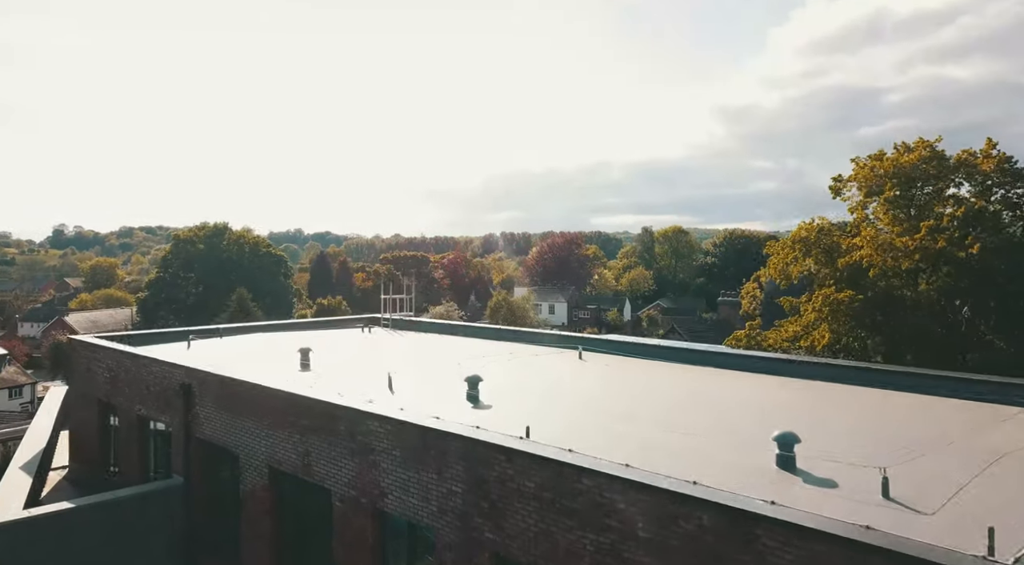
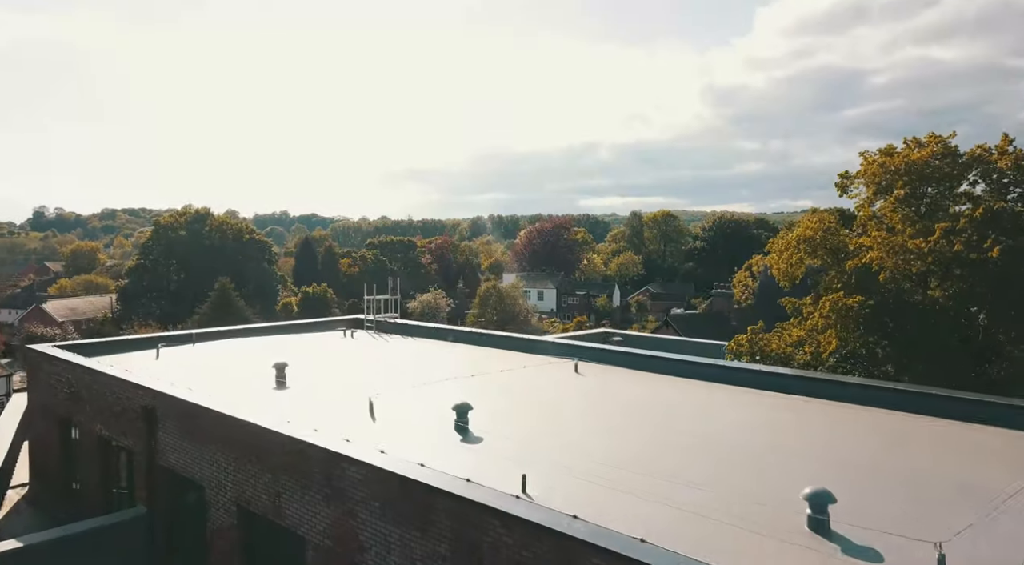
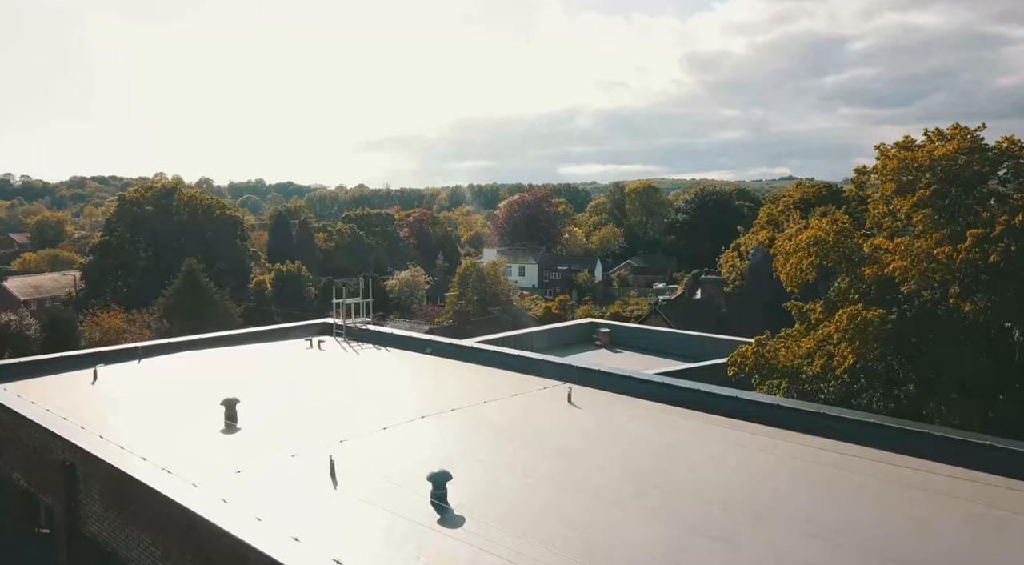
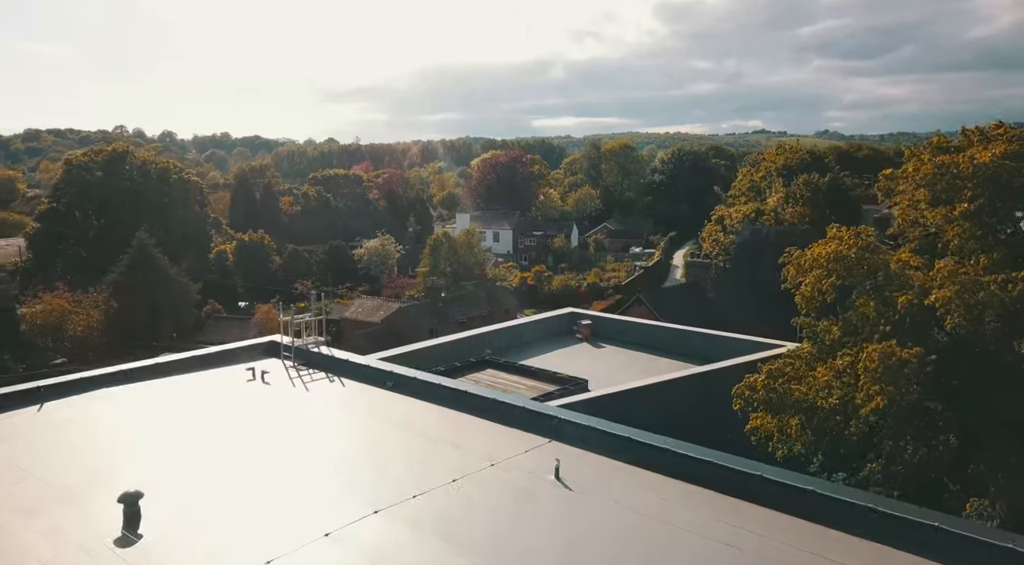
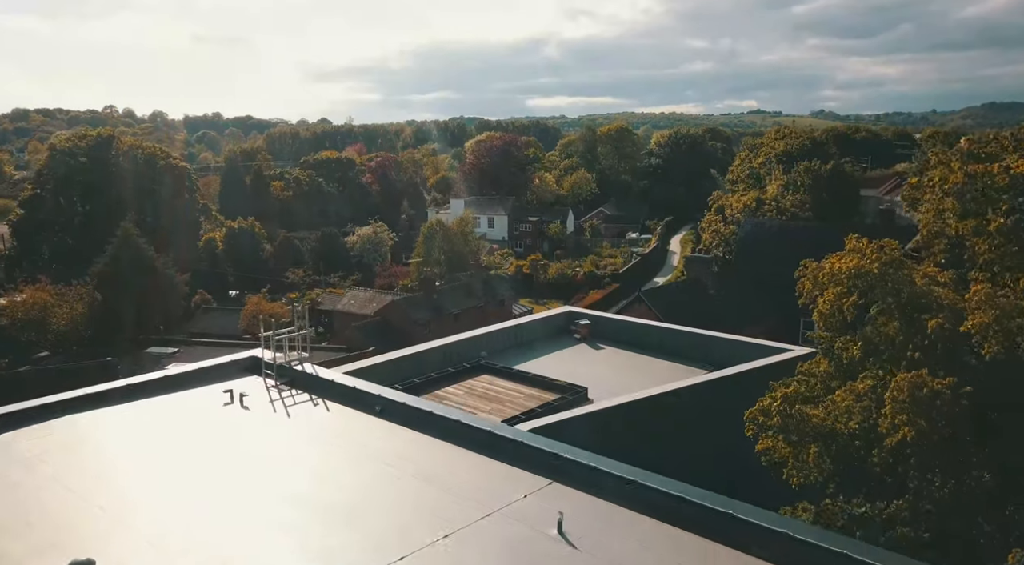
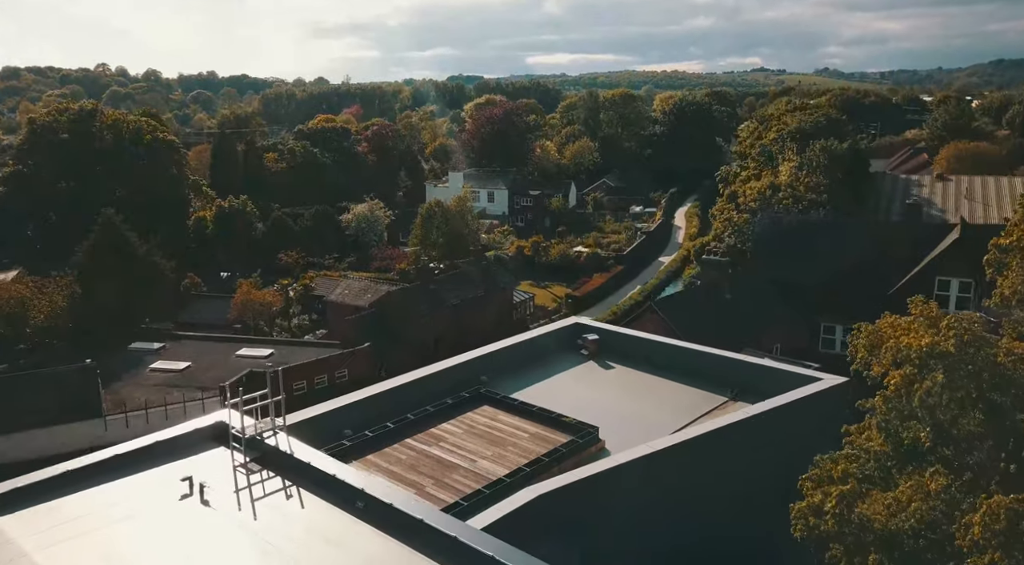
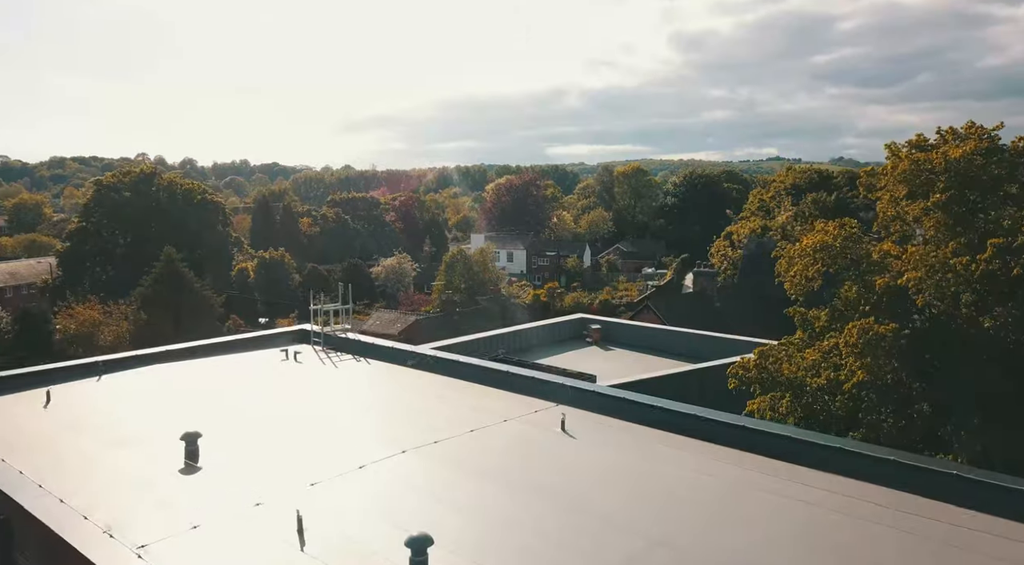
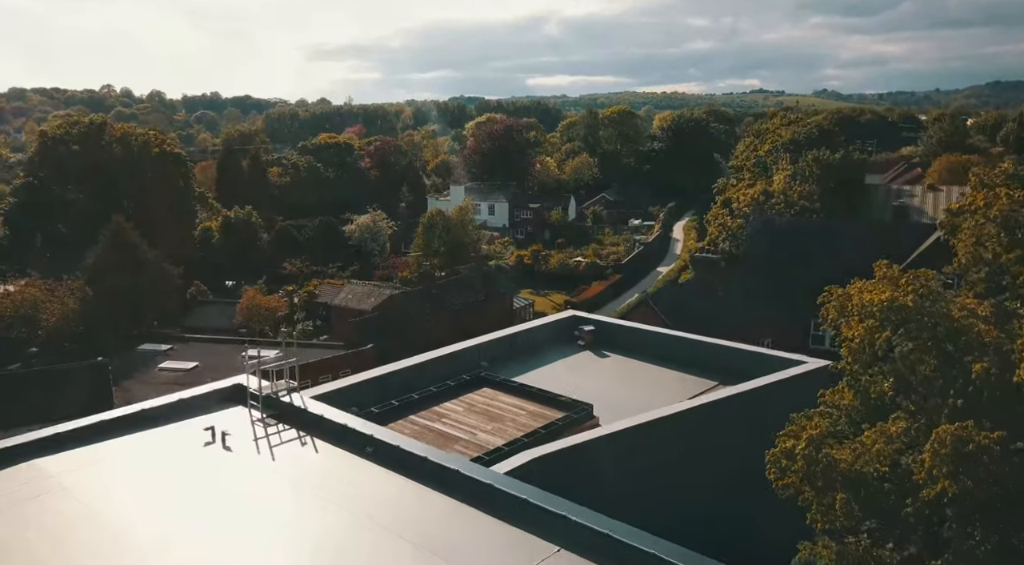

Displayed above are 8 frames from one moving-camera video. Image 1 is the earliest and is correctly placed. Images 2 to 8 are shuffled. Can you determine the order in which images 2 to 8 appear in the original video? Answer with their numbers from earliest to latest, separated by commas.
2, 3, 7, 4, 5, 8, 6
